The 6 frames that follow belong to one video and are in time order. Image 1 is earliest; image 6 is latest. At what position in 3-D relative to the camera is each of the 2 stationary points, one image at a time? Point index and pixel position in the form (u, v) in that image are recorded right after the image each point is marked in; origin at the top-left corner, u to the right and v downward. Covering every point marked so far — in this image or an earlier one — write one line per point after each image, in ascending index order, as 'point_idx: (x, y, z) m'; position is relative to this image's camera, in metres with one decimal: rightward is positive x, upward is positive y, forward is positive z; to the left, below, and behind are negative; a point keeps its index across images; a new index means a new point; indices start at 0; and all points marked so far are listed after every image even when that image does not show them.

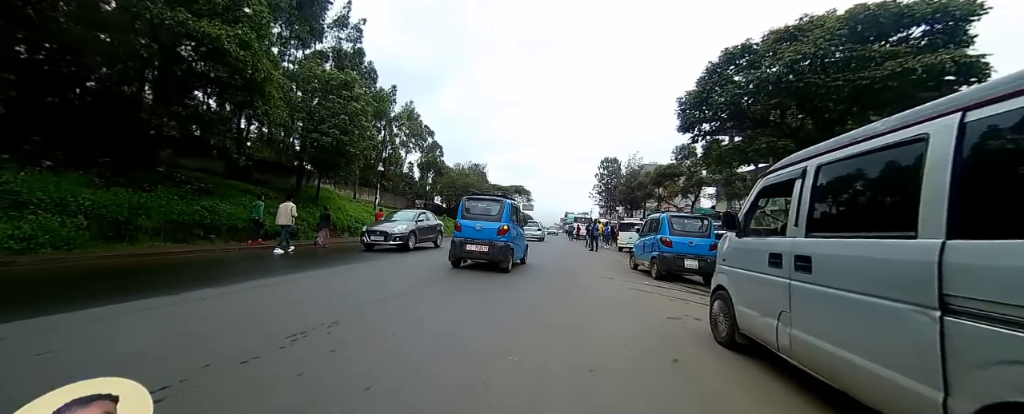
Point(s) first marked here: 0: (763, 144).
0: (+14.0, +3.5, +15.3) m
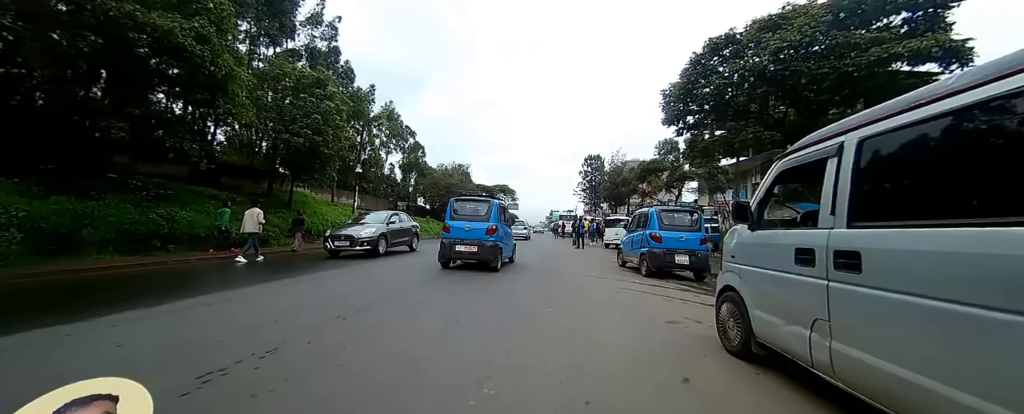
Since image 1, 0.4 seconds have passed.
0: (+13.0, +3.9, +15.5) m
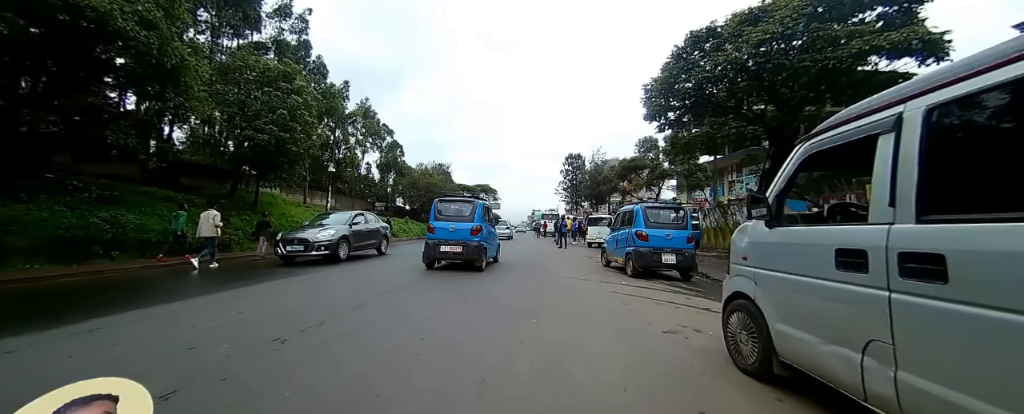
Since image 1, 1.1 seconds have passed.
0: (+12.0, +4.1, +15.7) m
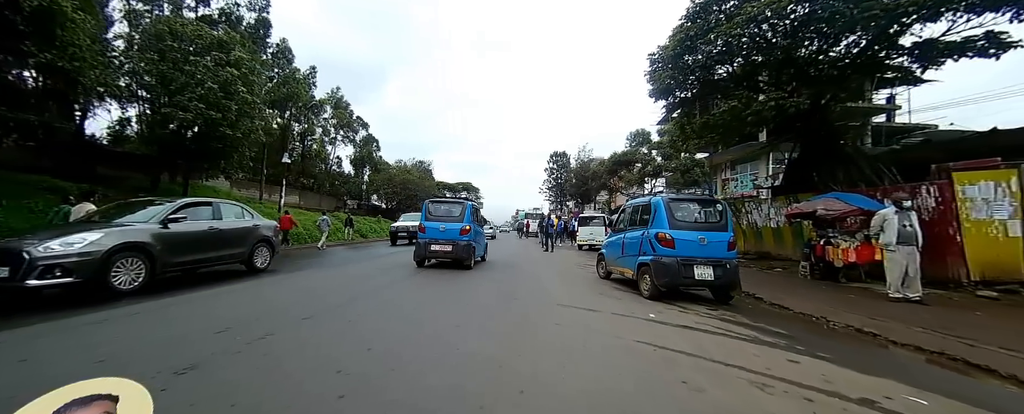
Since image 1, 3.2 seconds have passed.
0: (+10.9, +4.2, +14.1) m
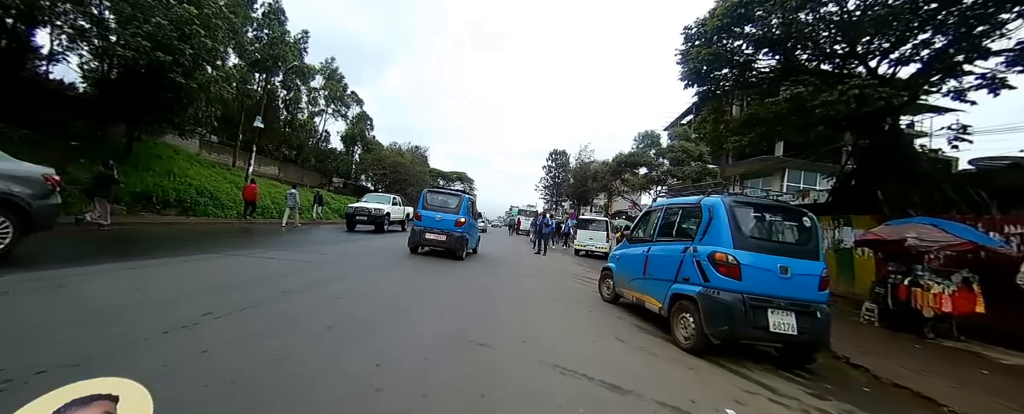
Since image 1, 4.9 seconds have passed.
0: (+10.8, +3.5, +12.5) m
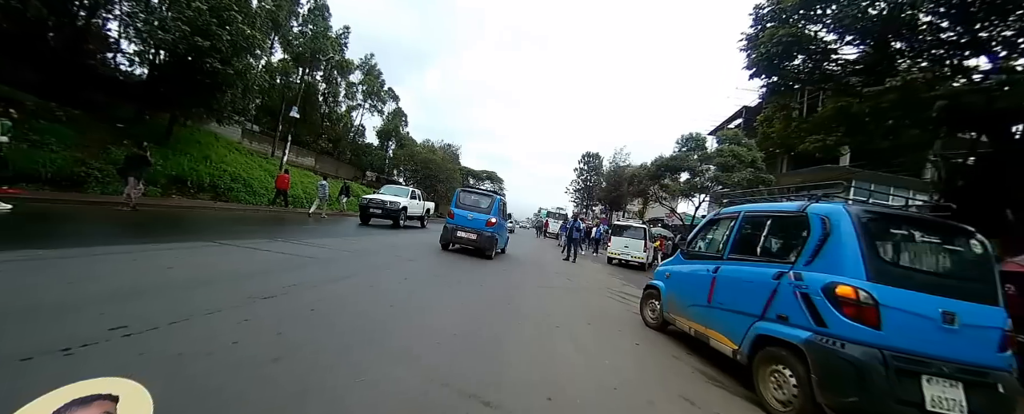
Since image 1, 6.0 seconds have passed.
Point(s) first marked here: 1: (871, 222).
0: (+12.0, +2.9, +10.8) m
1: (+3.0, -0.1, +2.5) m
